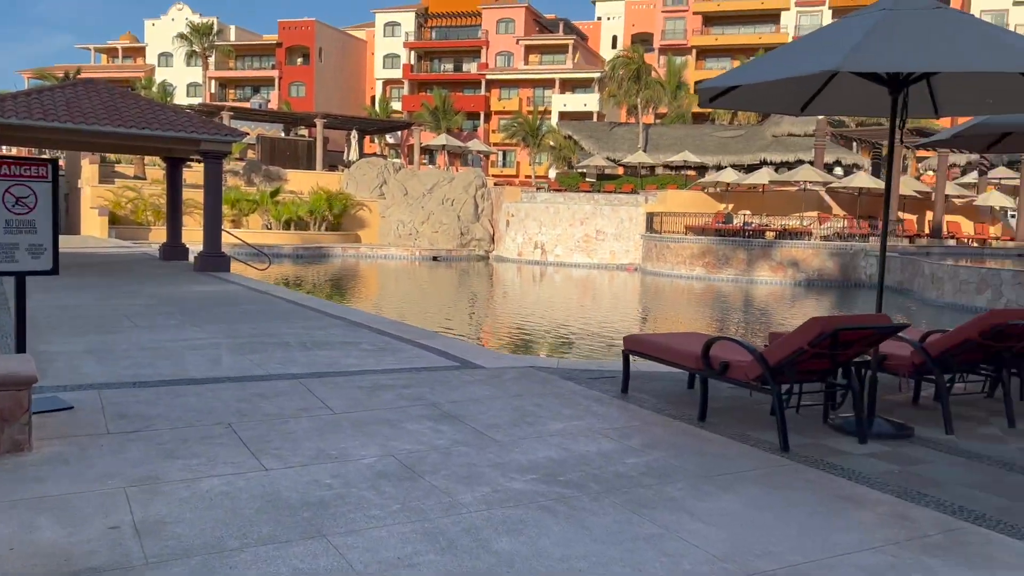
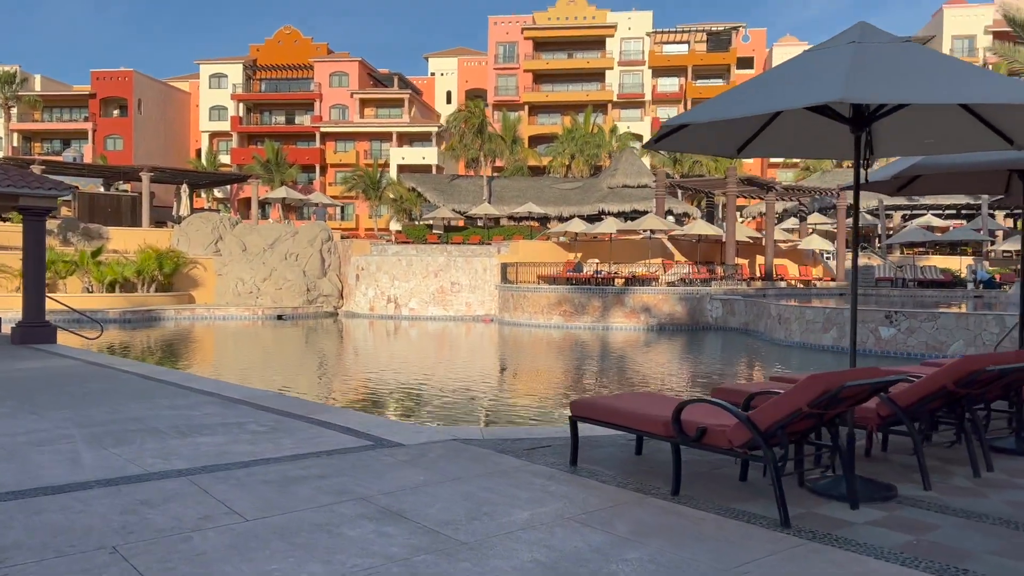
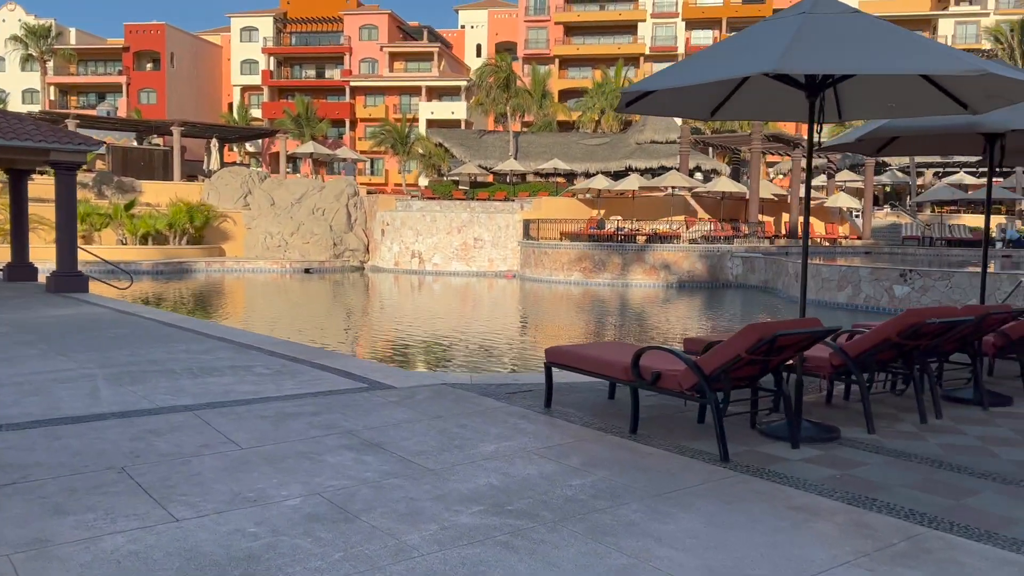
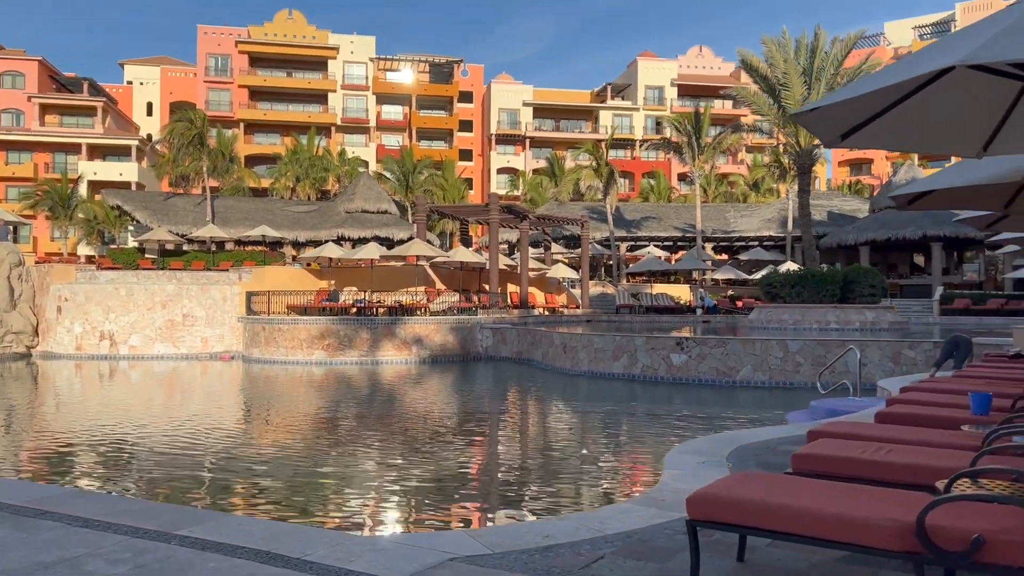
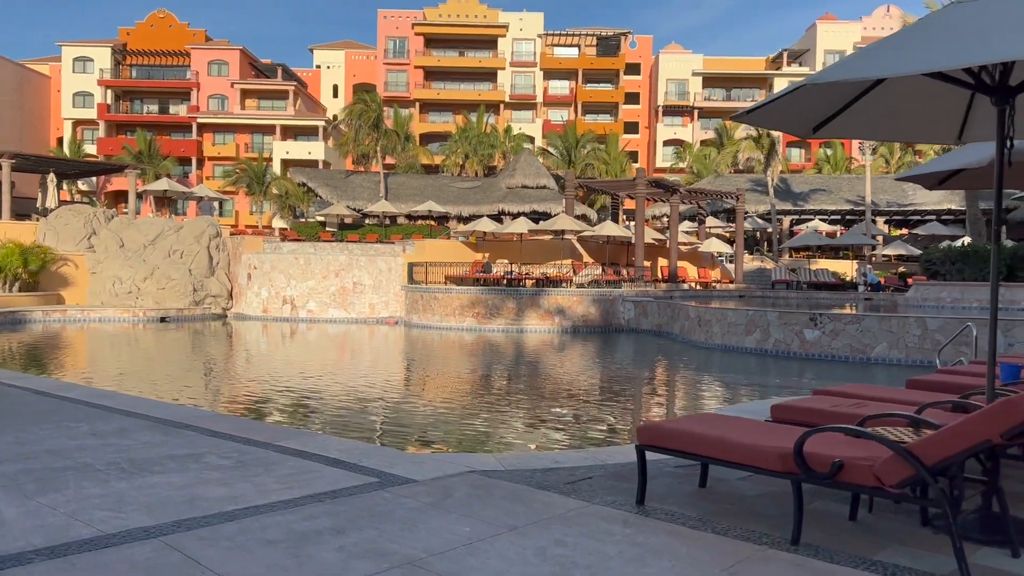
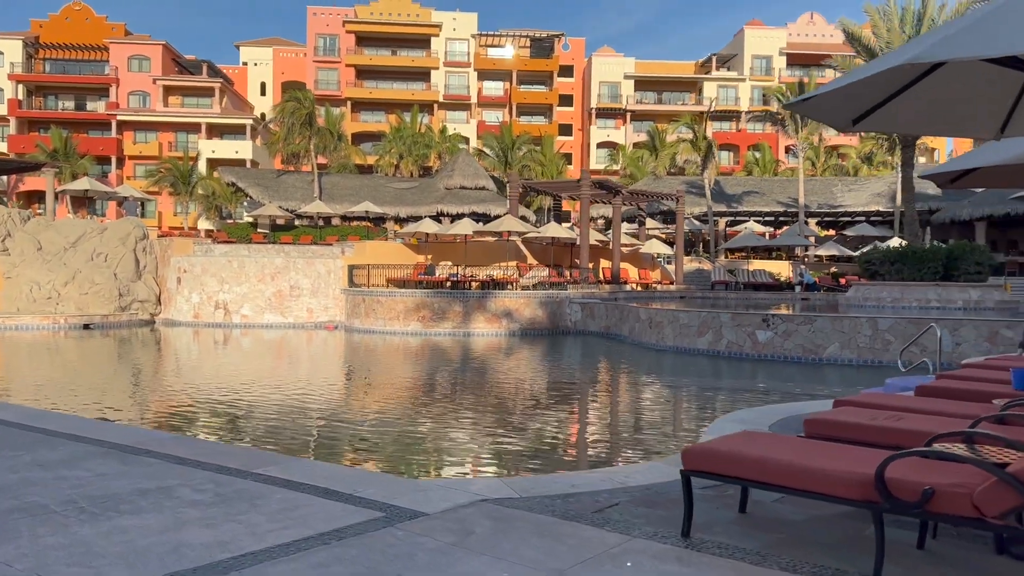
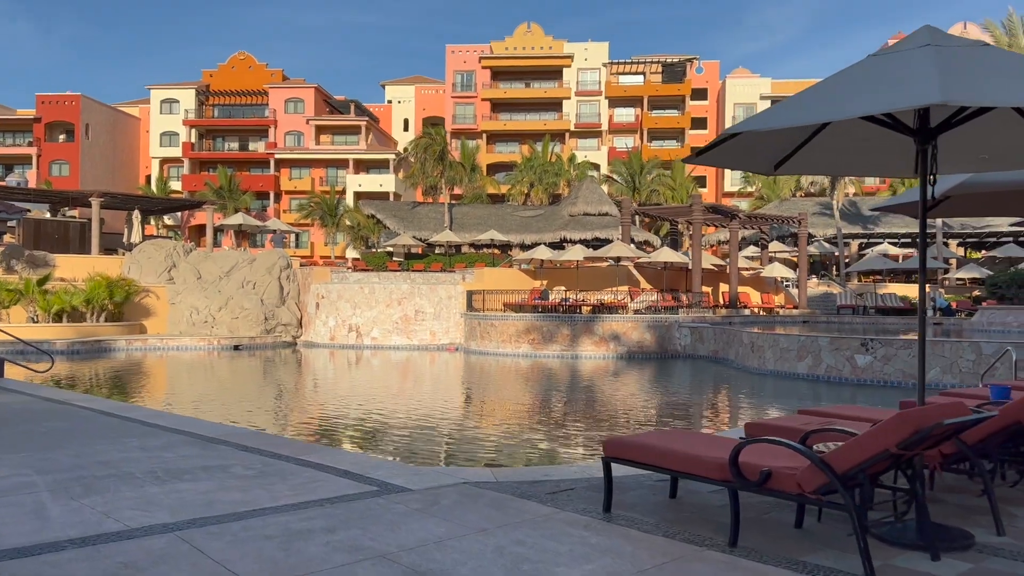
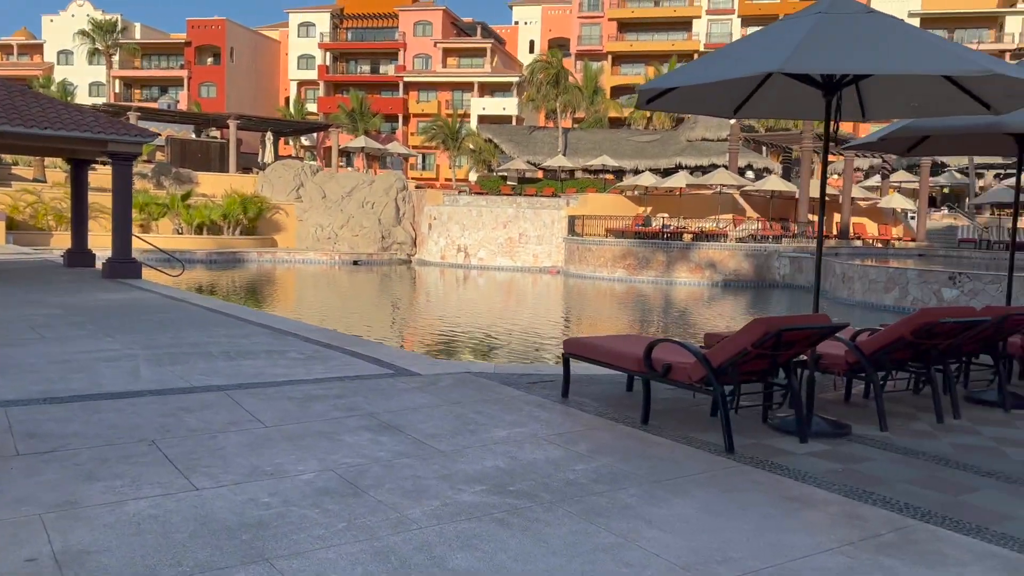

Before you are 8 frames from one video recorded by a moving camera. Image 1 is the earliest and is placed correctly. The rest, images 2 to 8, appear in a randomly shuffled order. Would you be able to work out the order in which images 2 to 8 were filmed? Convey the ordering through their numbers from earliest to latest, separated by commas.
8, 3, 2, 7, 5, 6, 4
